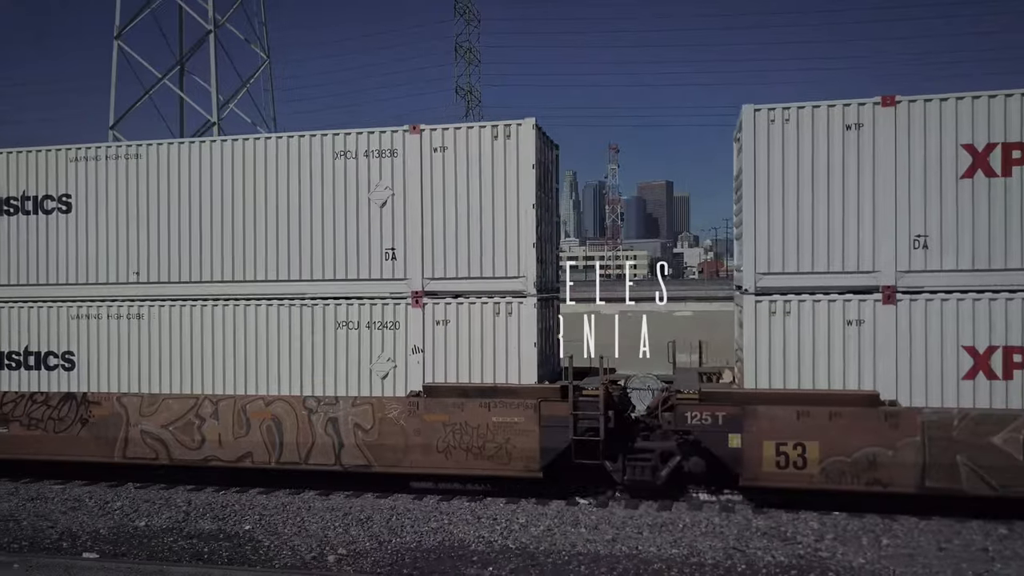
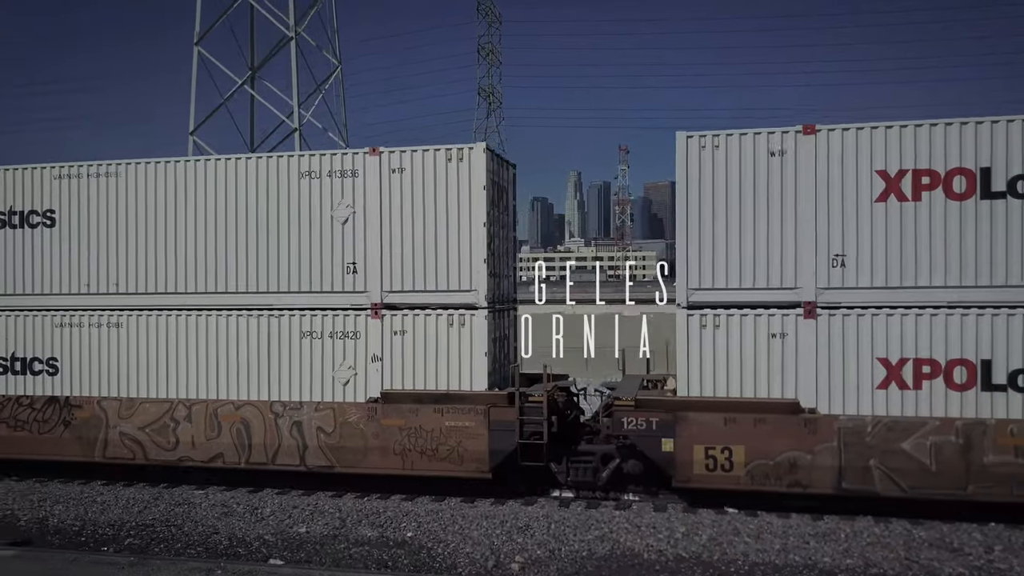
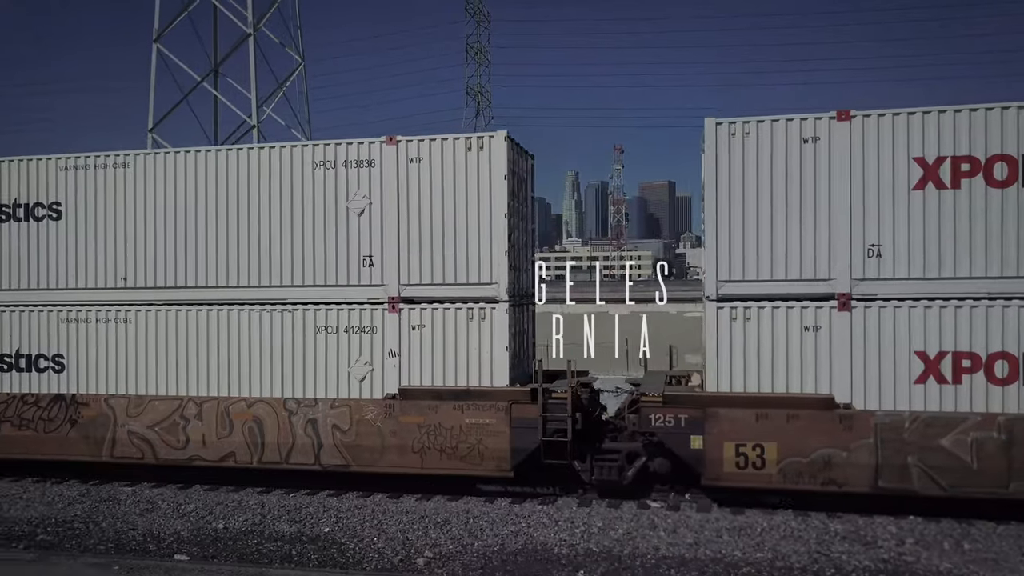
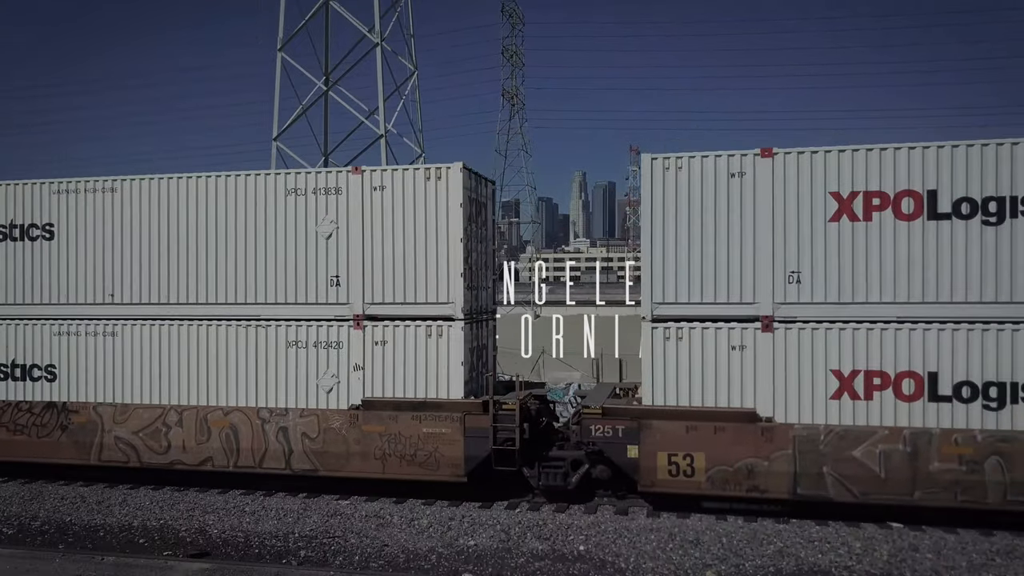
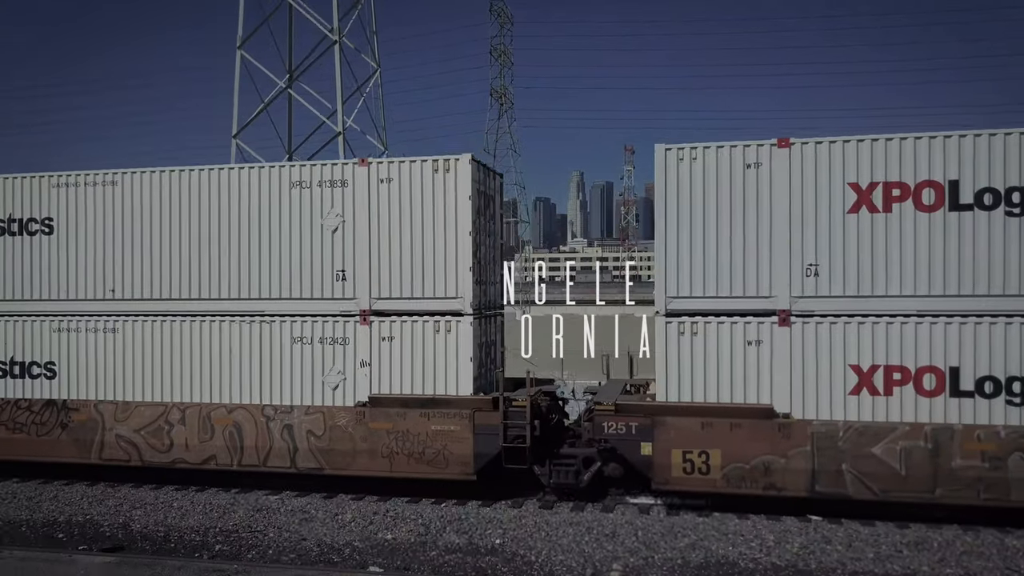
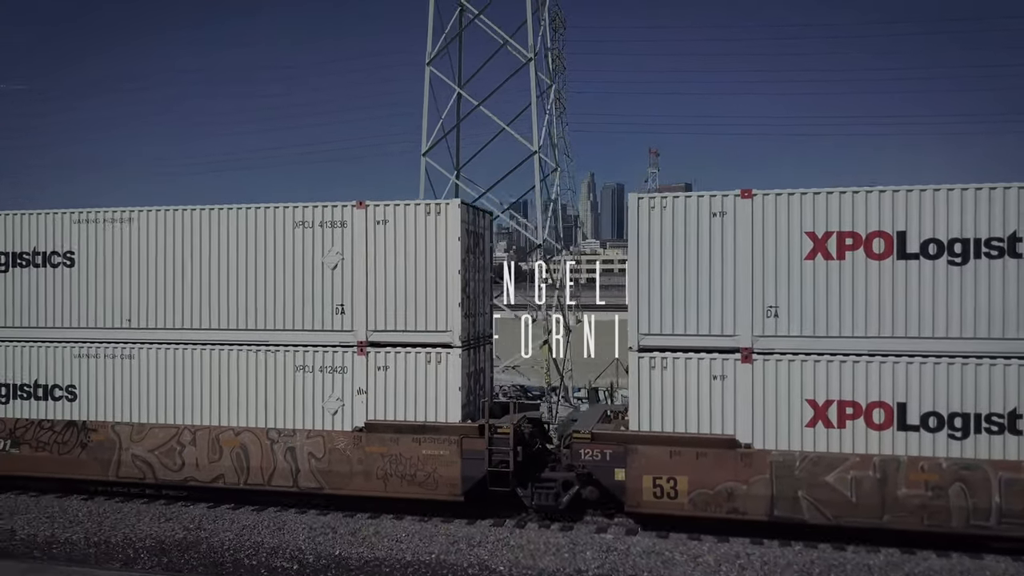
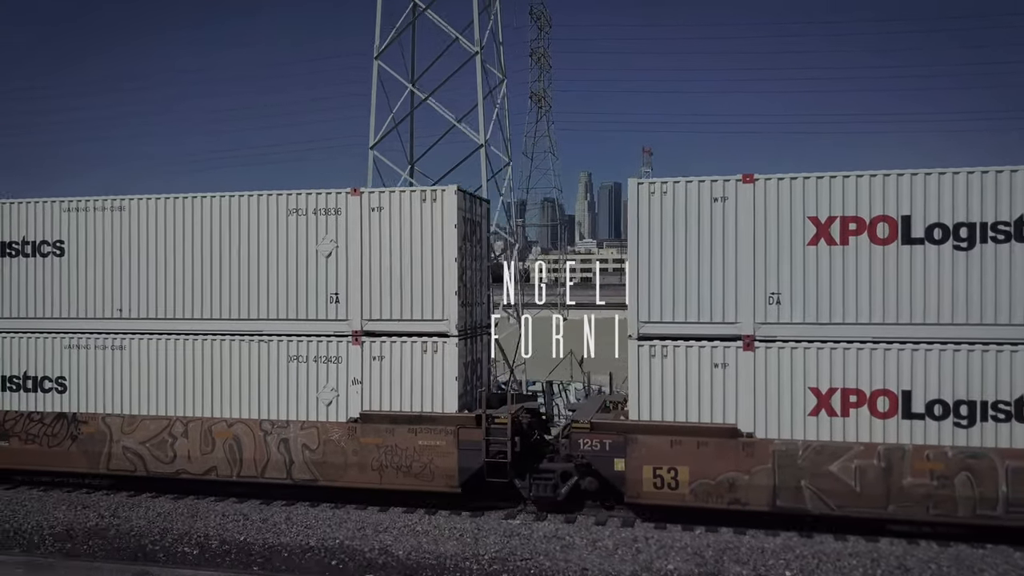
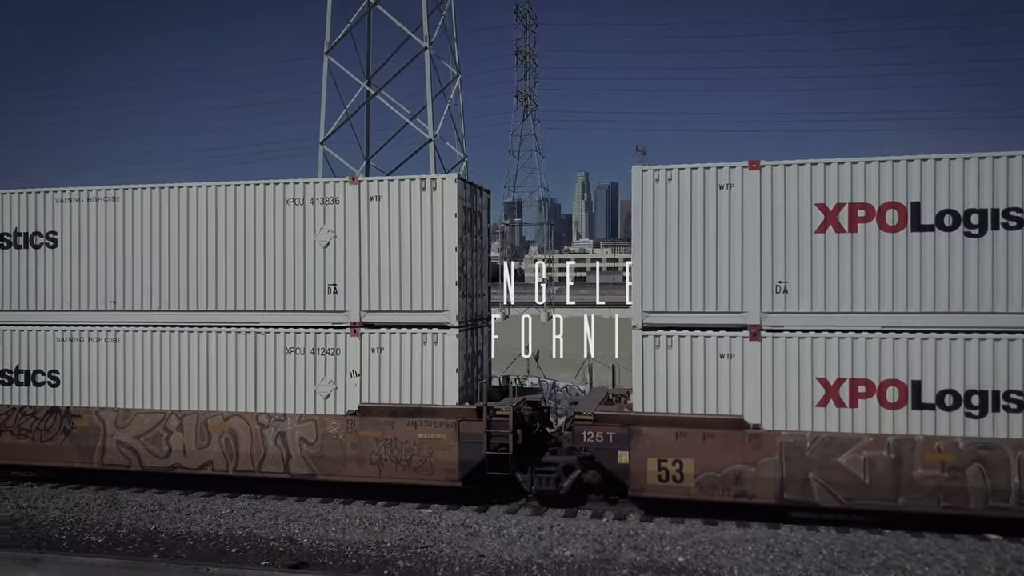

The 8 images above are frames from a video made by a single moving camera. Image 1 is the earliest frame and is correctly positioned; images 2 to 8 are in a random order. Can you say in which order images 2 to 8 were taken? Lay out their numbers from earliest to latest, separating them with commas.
3, 2, 5, 4, 8, 7, 6
